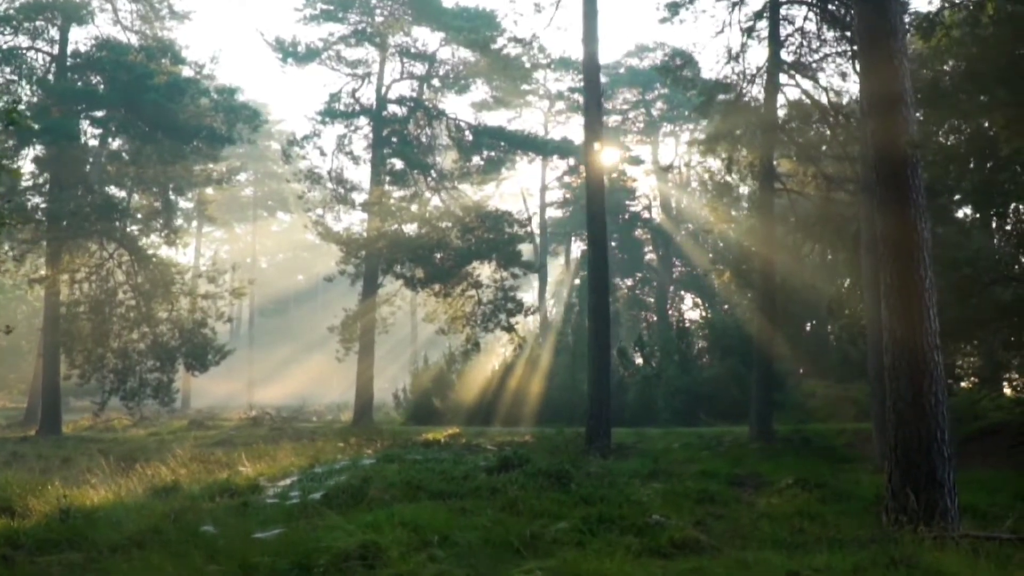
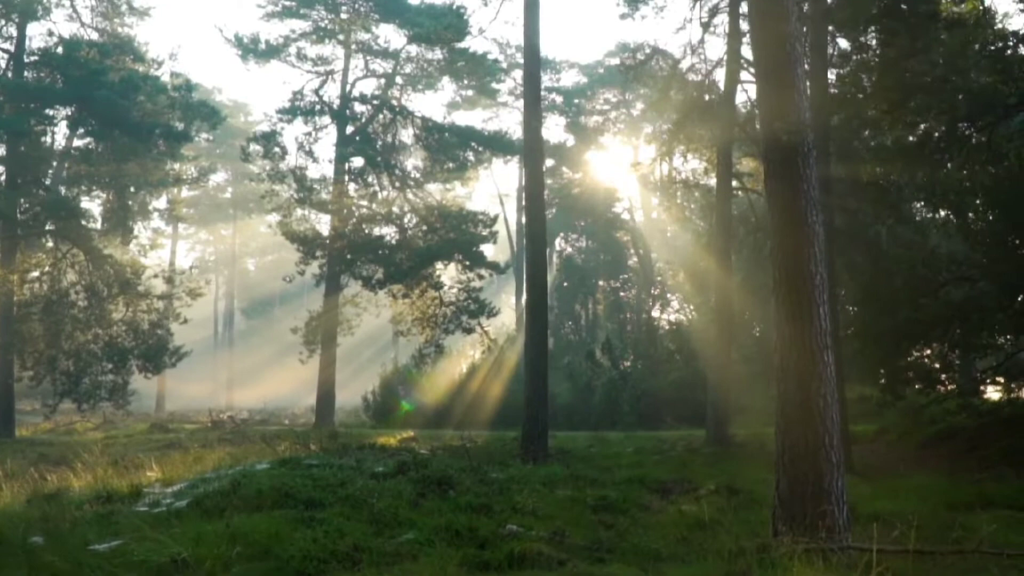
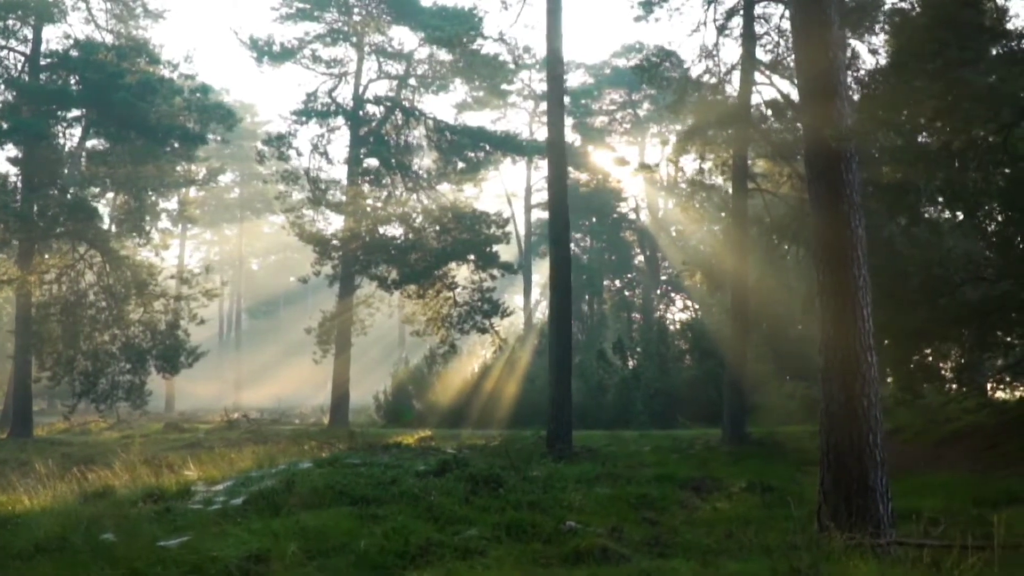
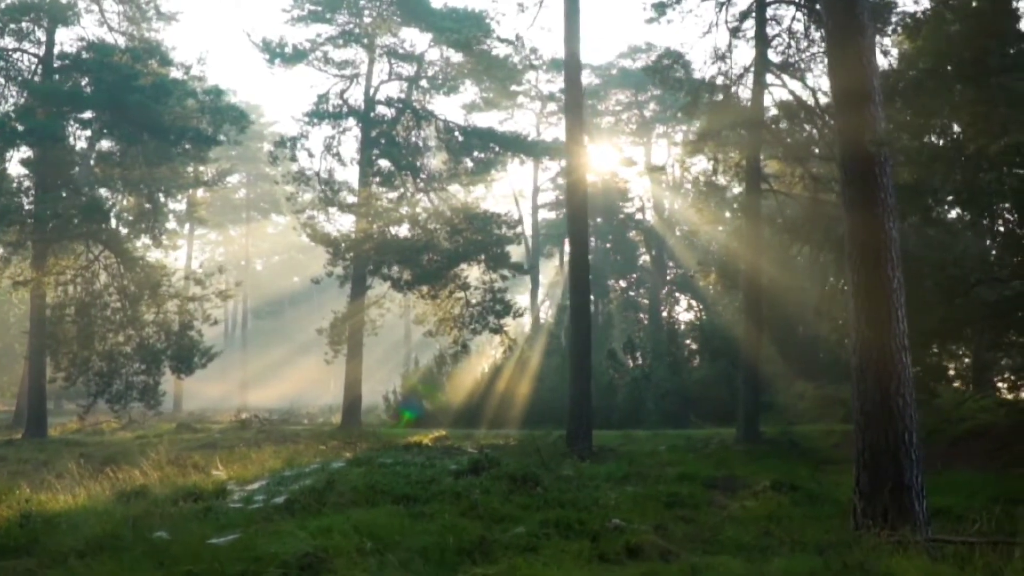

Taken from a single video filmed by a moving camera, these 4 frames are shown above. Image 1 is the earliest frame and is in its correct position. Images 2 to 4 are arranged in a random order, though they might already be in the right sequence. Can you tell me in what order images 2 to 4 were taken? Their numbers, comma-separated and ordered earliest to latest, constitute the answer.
4, 3, 2
